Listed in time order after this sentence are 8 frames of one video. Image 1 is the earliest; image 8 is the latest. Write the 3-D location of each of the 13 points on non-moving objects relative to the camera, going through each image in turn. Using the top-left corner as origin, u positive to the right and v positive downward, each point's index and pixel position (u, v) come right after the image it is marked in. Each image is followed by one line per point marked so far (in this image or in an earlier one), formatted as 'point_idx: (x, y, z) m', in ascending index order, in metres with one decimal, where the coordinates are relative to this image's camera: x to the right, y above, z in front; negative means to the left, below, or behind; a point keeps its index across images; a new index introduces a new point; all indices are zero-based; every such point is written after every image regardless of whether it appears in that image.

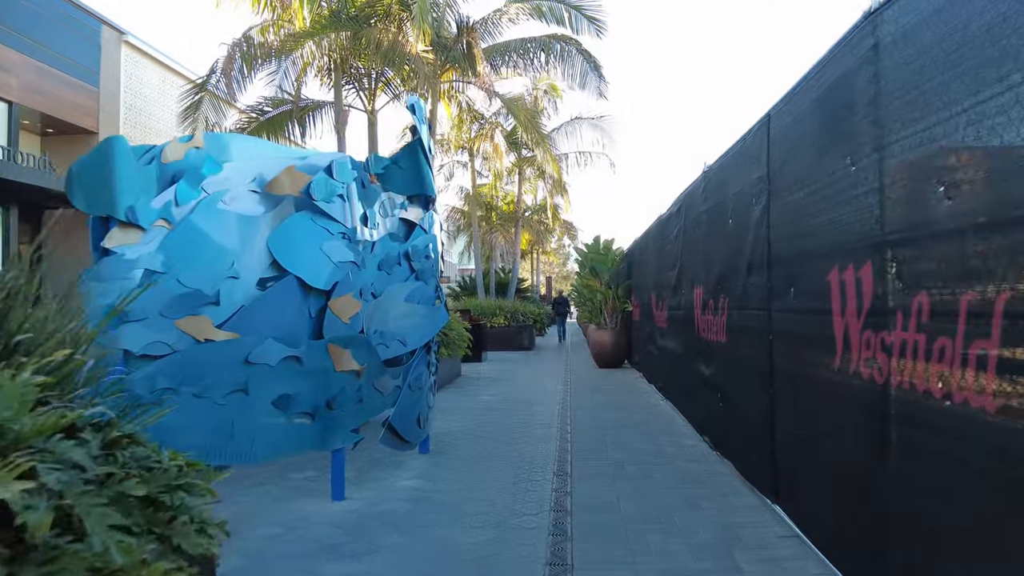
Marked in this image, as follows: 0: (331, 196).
0: (-1.4, +0.7, +5.8) m
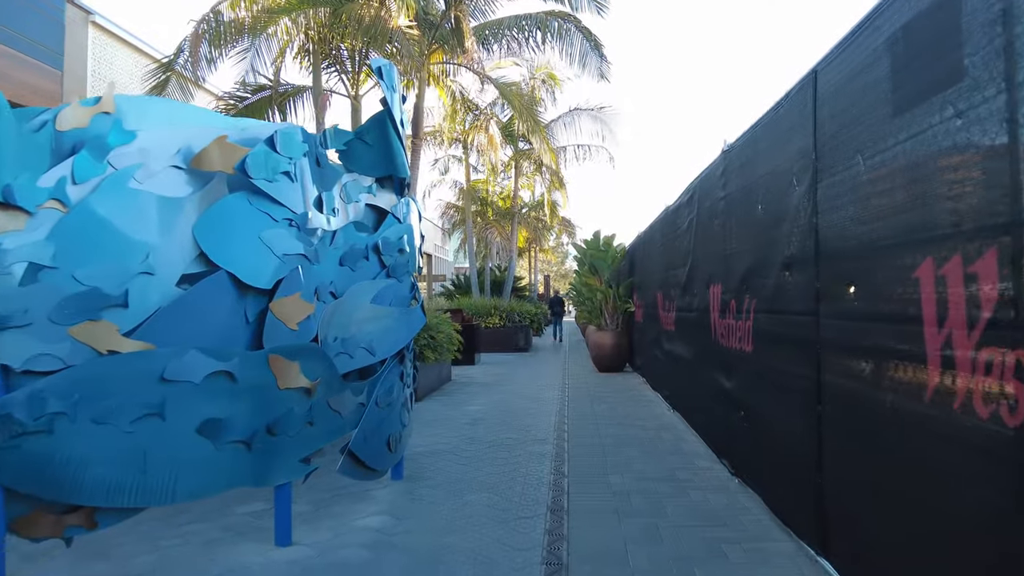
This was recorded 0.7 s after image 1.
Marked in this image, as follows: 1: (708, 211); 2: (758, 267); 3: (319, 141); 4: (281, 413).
0: (-1.5, +0.7, +4.7) m
1: (+1.8, +0.7, +6.9) m
2: (+1.8, +0.1, +5.2) m
3: (-1.4, +1.0, +5.2) m
4: (-1.5, -0.8, +4.7) m
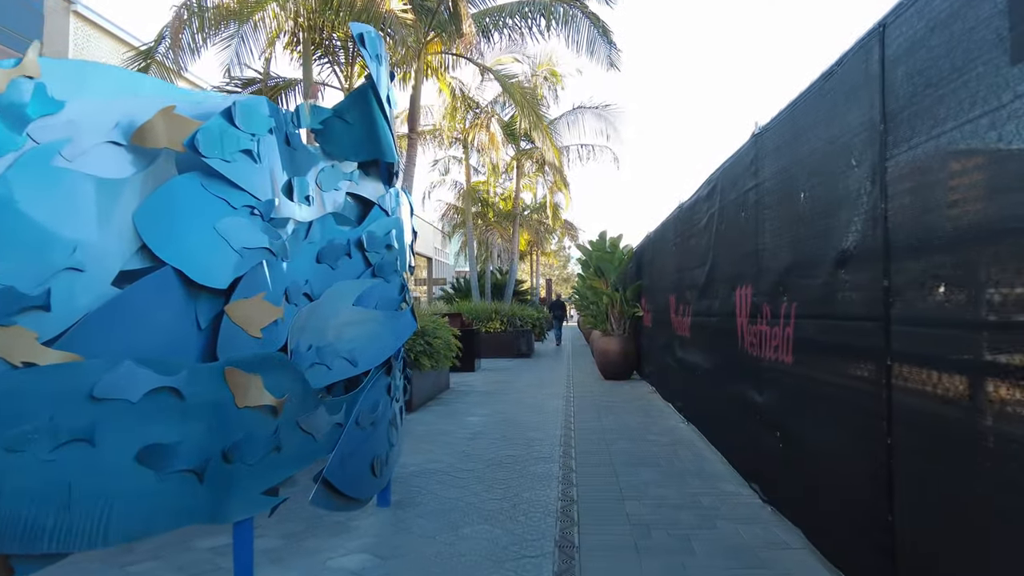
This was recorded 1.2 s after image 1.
0: (-1.5, +0.7, +4.0) m
1: (+1.9, +0.7, +6.2) m
2: (+1.8, +0.1, +4.5) m
3: (-1.4, +1.0, +4.5) m
4: (-1.5, -0.8, +3.9) m
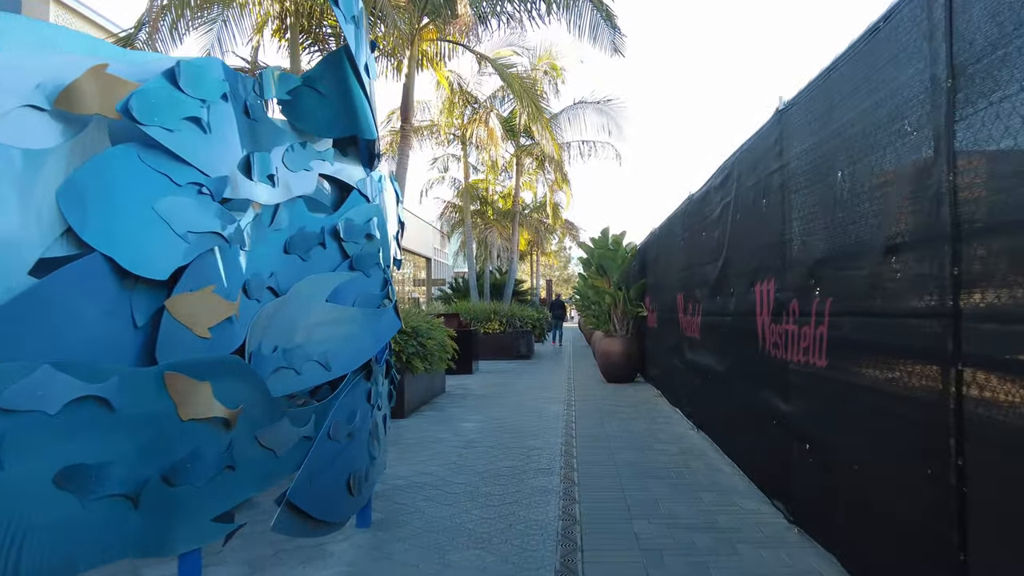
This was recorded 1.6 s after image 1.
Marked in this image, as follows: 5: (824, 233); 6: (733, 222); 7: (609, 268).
0: (-1.5, +0.8, +3.4) m
1: (+1.8, +0.8, +5.6) m
2: (+1.7, +0.2, +3.9) m
3: (-1.4, +1.1, +3.9) m
4: (-1.5, -0.8, +3.4) m
5: (+1.8, +0.3, +4.2) m
6: (+1.9, +0.6, +6.2) m
7: (+1.8, +0.4, +13.7) m
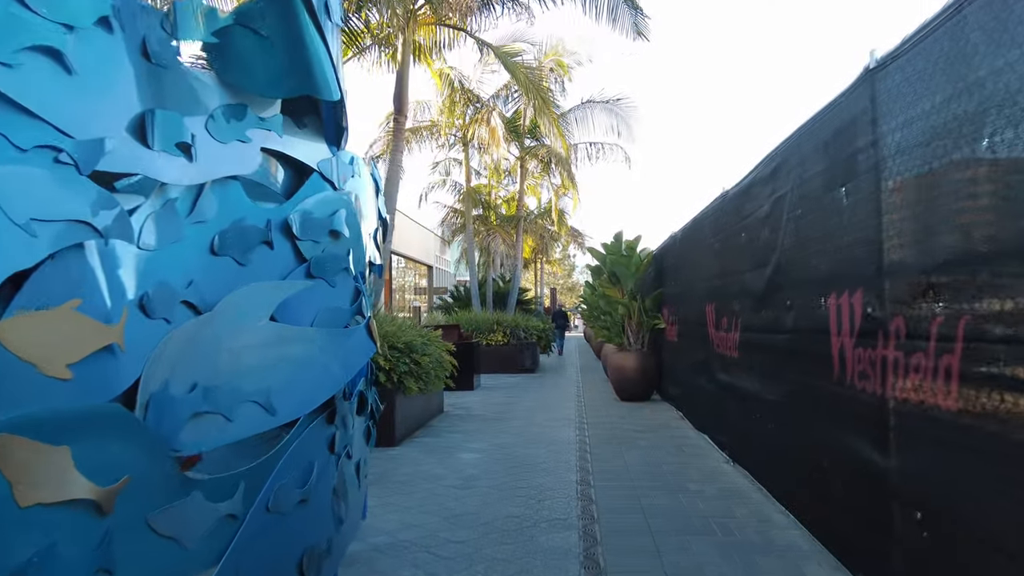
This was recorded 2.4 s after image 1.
0: (-1.5, +0.7, +2.3) m
1: (+1.9, +0.7, +4.5) m
2: (+1.8, +0.1, +2.8) m
3: (-1.3, +1.0, +2.8) m
4: (-1.4, -0.8, +2.2) m
5: (+1.8, +0.3, +3.0) m
6: (+1.9, +0.5, +5.1) m
7: (+1.9, +0.2, +12.6) m
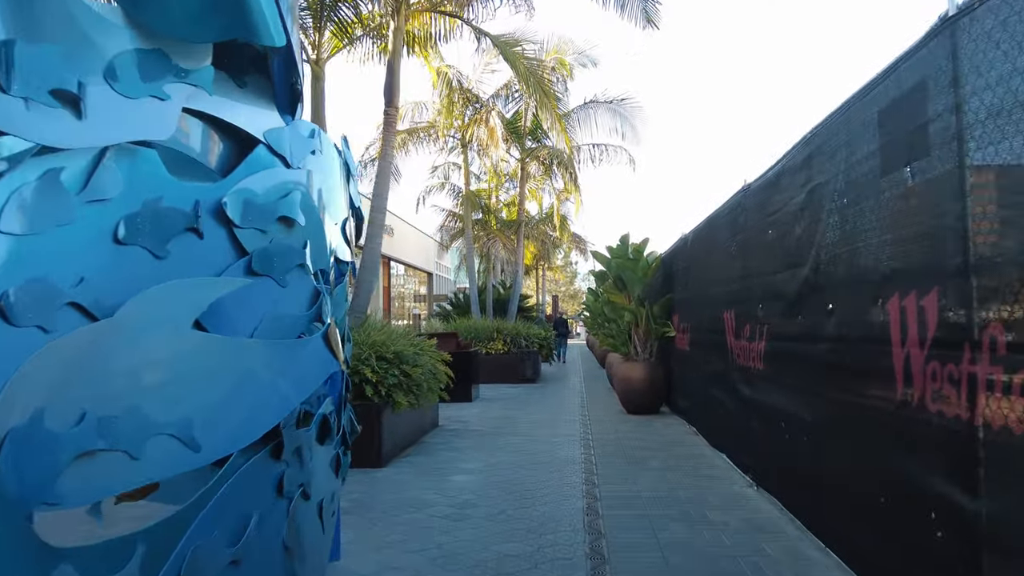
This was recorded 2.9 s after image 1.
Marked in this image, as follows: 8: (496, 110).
0: (-1.5, +0.7, +1.6) m
1: (+1.9, +0.7, +3.7) m
2: (+1.8, +0.1, +2.0) m
3: (-1.4, +1.0, +2.1) m
4: (-1.5, -0.8, +1.5) m
5: (+1.8, +0.3, +2.3) m
6: (+1.9, +0.5, +4.4) m
7: (+1.9, +0.1, +11.8) m
8: (-0.4, +4.5, +18.6) m
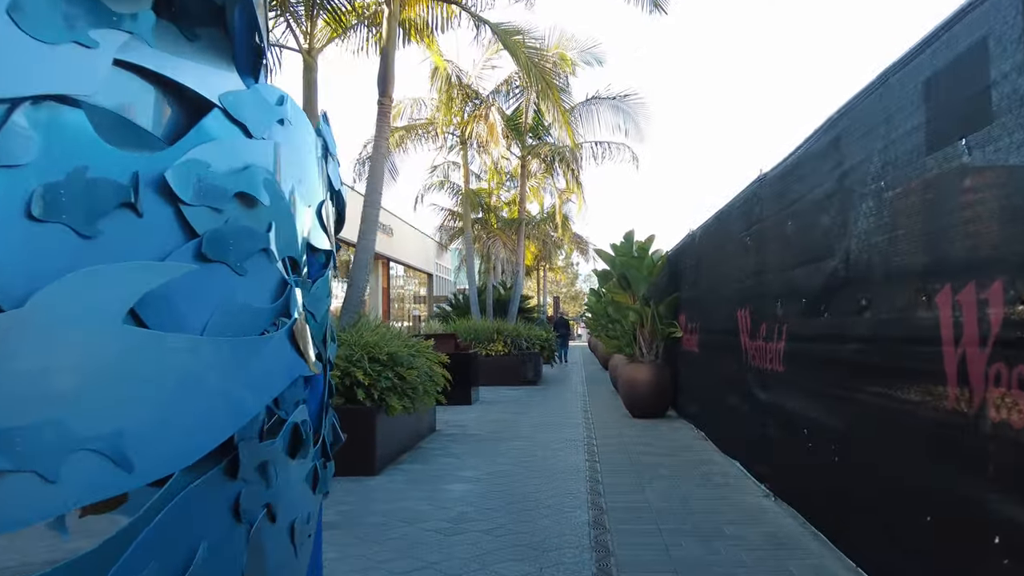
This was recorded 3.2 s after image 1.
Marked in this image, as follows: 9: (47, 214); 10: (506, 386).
0: (-1.5, +0.8, +1.1) m
1: (+1.9, +0.7, +3.3) m
2: (+1.7, +0.2, +1.6) m
3: (-1.4, +1.1, +1.7) m
4: (-1.5, -0.7, +1.1) m
5: (+1.8, +0.3, +1.9) m
6: (+1.9, +0.5, +3.9) m
7: (+1.9, +0.1, +11.4) m
8: (-0.4, +4.5, +18.1) m
9: (-1.3, +0.2, +1.9) m
10: (-0.1, -2.3, +16.9) m
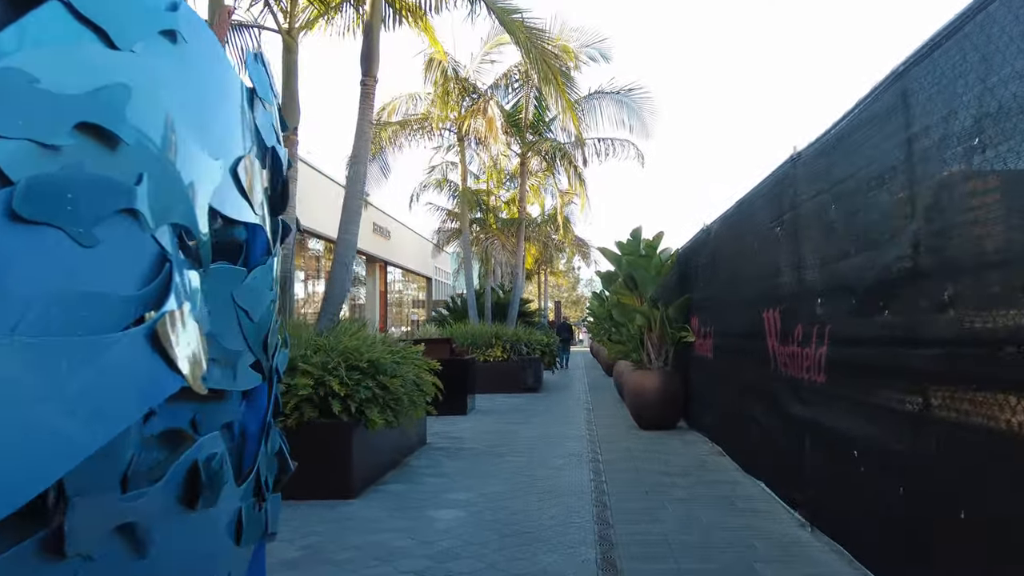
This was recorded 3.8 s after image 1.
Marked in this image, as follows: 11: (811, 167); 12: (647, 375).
0: (-1.6, +0.8, +0.3) m
1: (+1.8, +0.8, +2.5) m
2: (+1.7, +0.2, +0.8) m
3: (-1.4, +1.1, +0.9) m
4: (-1.5, -0.7, +0.2) m
5: (+1.7, +0.4, +1.1) m
6: (+1.9, +0.5, +3.1) m
7: (+1.9, +0.1, +10.6) m
8: (-0.4, +4.4, +17.4) m
9: (-1.3, +0.3, +1.1) m
10: (-0.1, -2.3, +16.1) m
11: (+2.0, +0.8, +5.1) m
12: (+1.9, -1.2, +10.0) m
